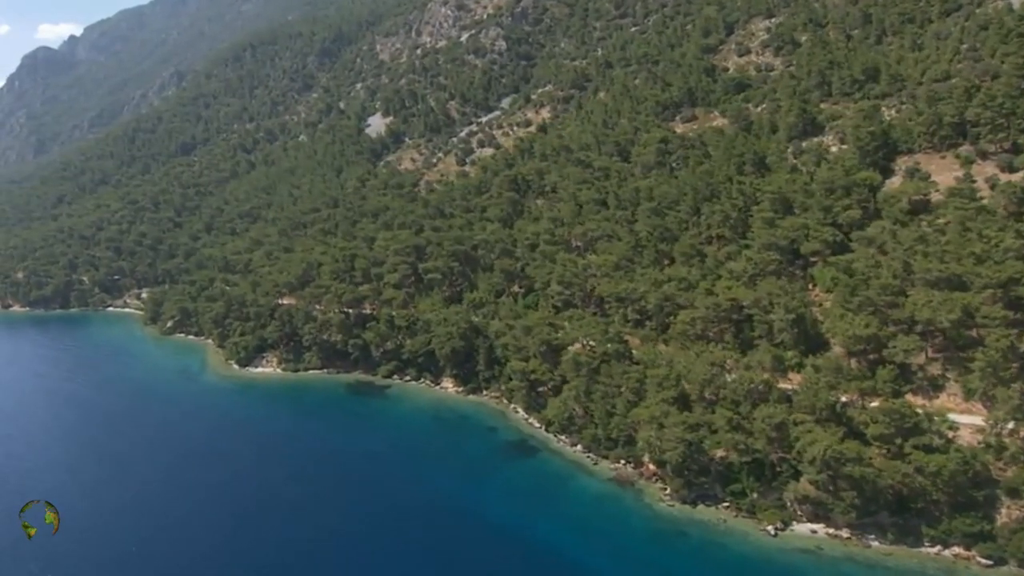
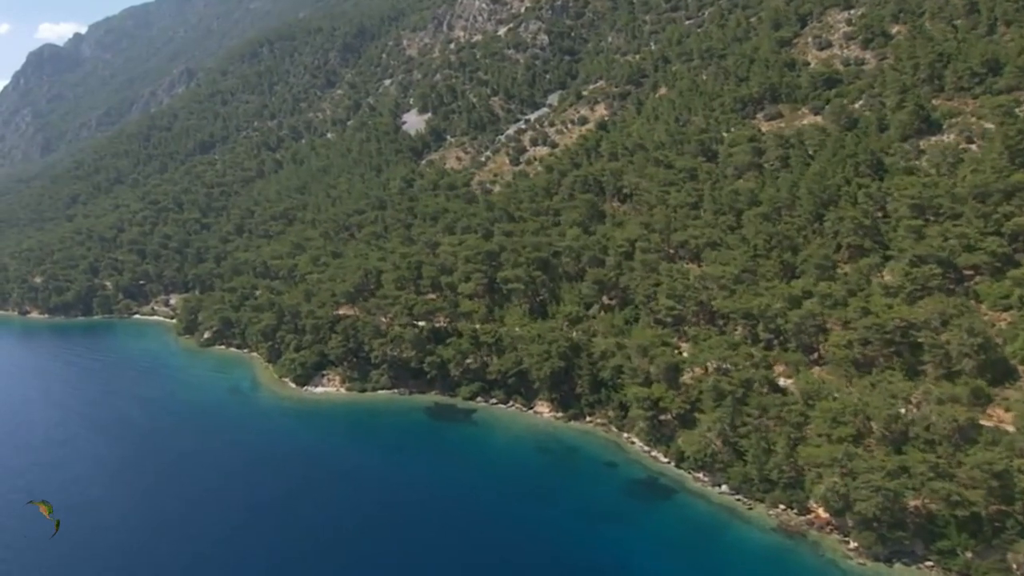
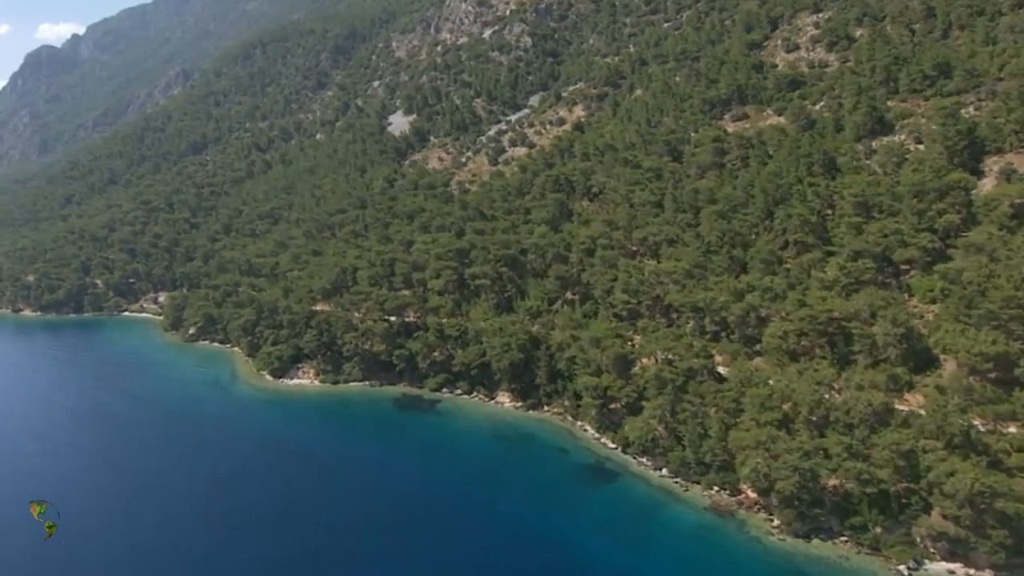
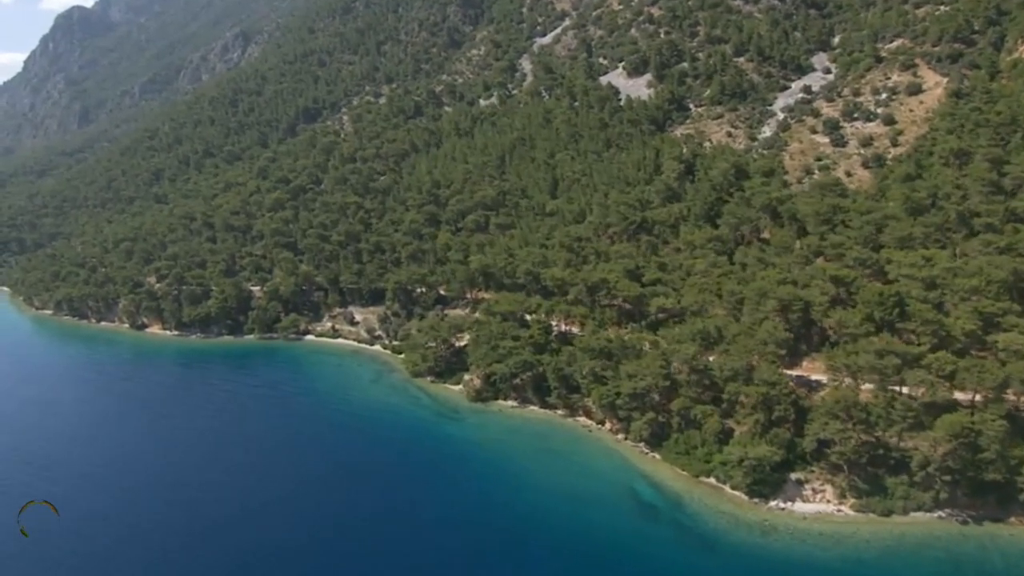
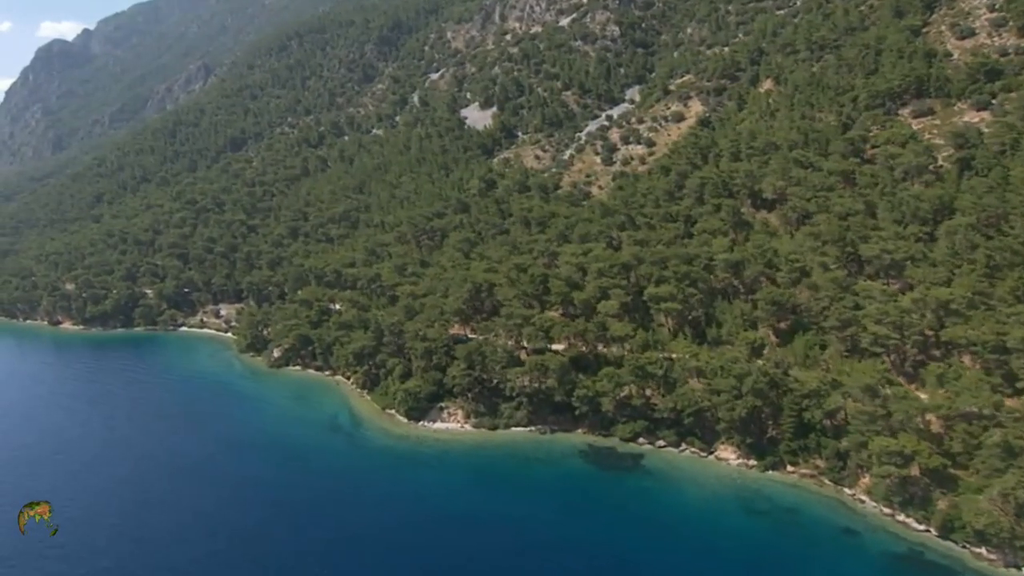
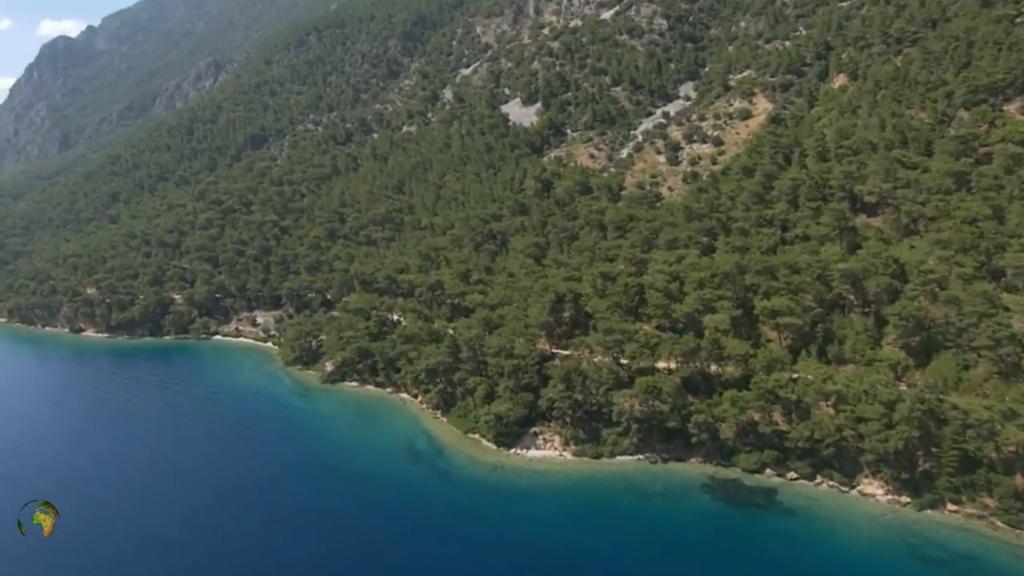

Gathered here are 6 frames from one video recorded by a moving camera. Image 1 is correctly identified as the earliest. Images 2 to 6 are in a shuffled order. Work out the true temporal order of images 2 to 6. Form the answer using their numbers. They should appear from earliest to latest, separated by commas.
3, 2, 5, 6, 4
